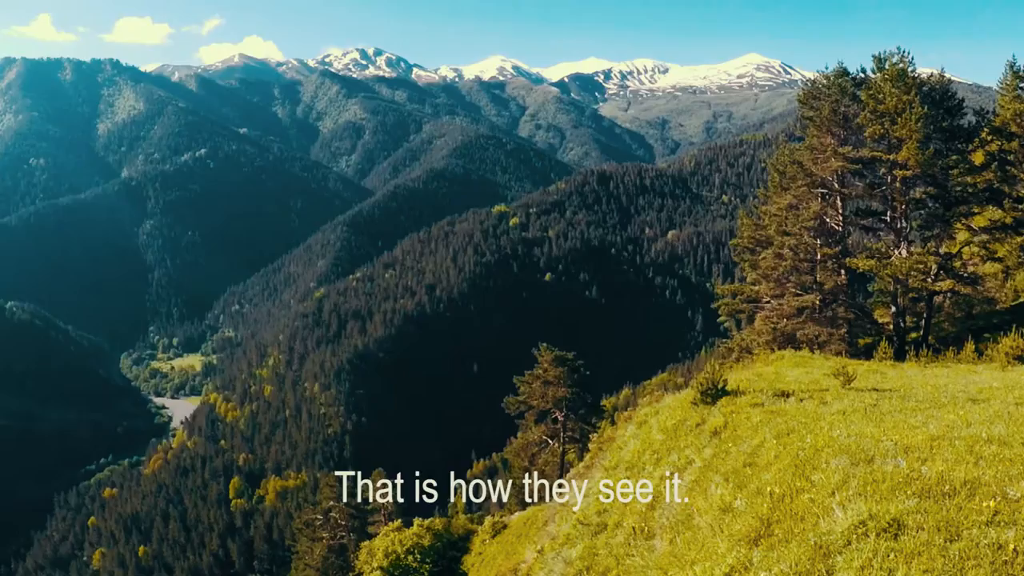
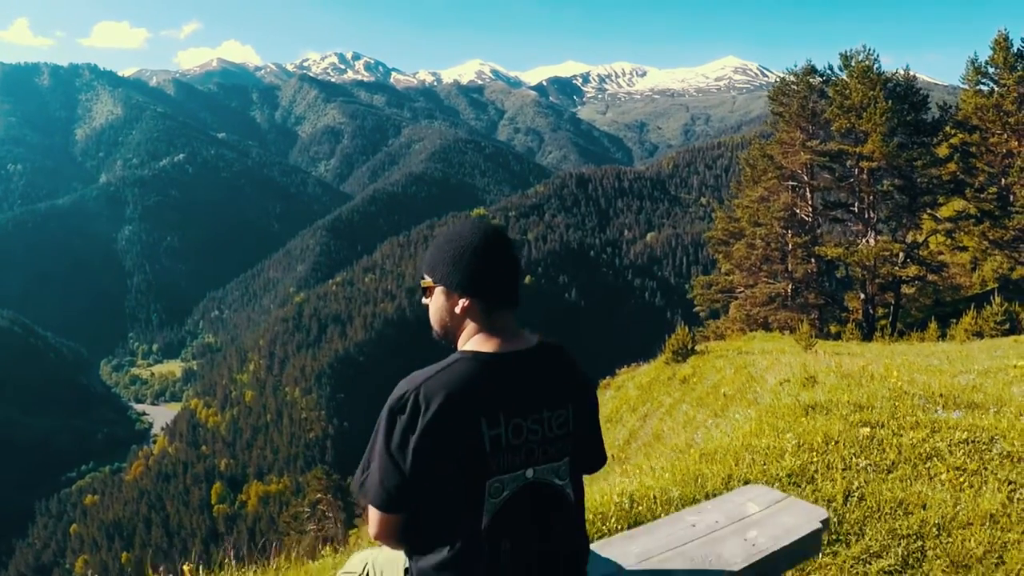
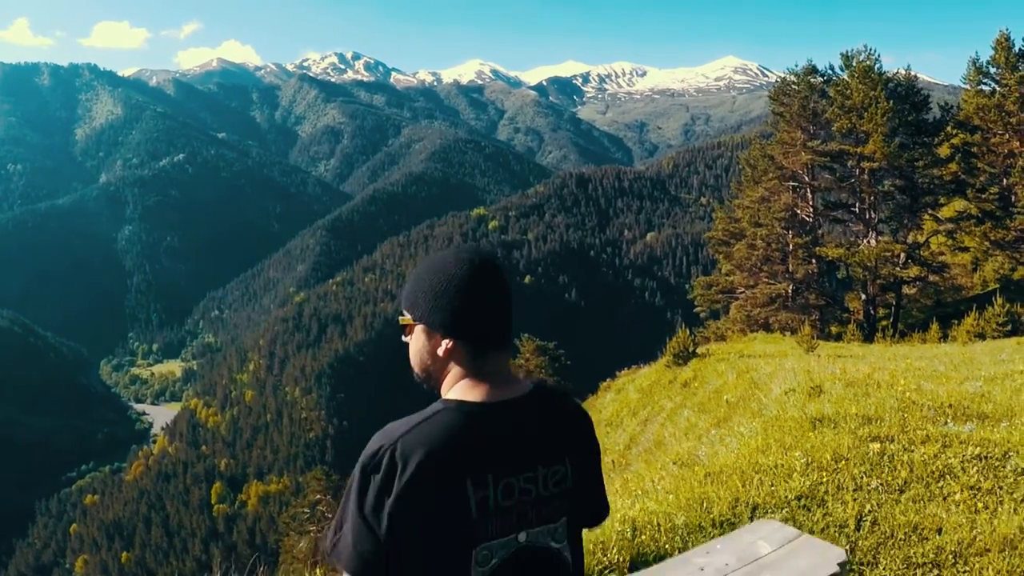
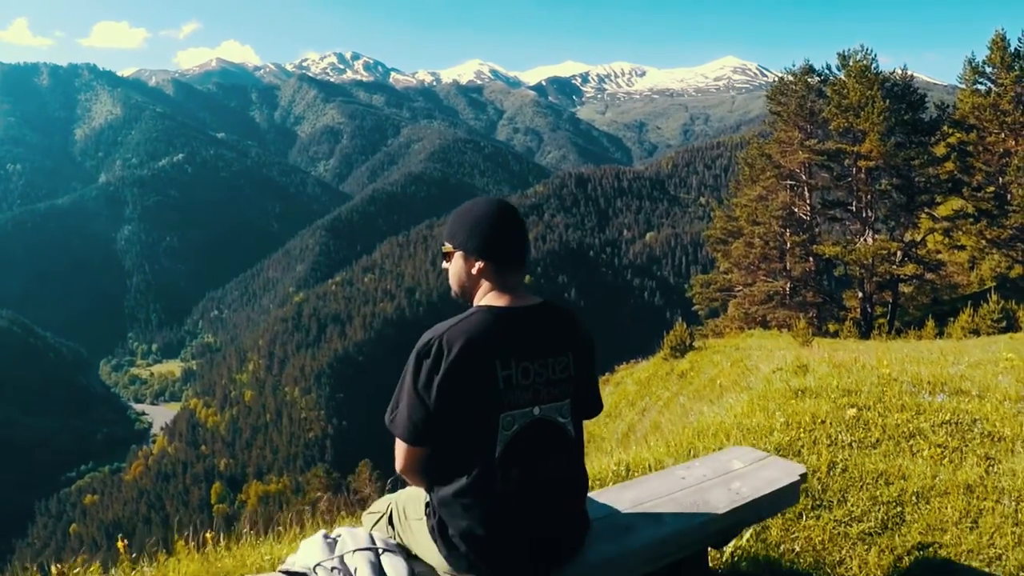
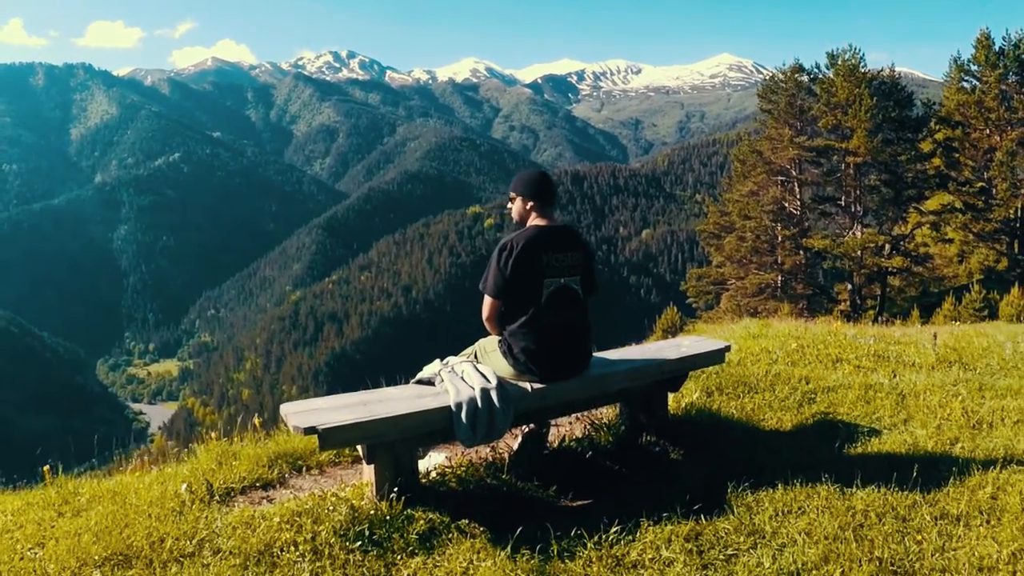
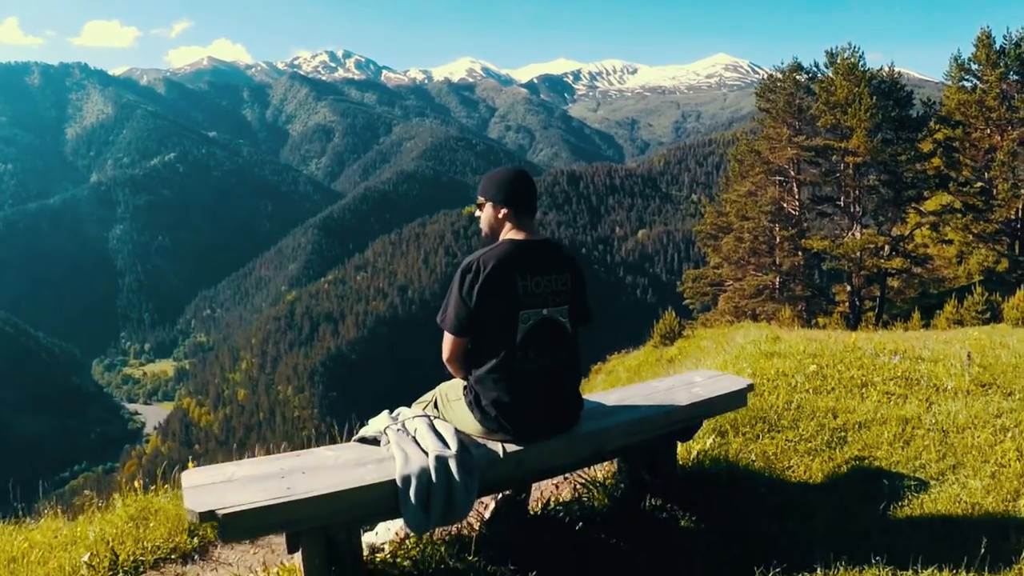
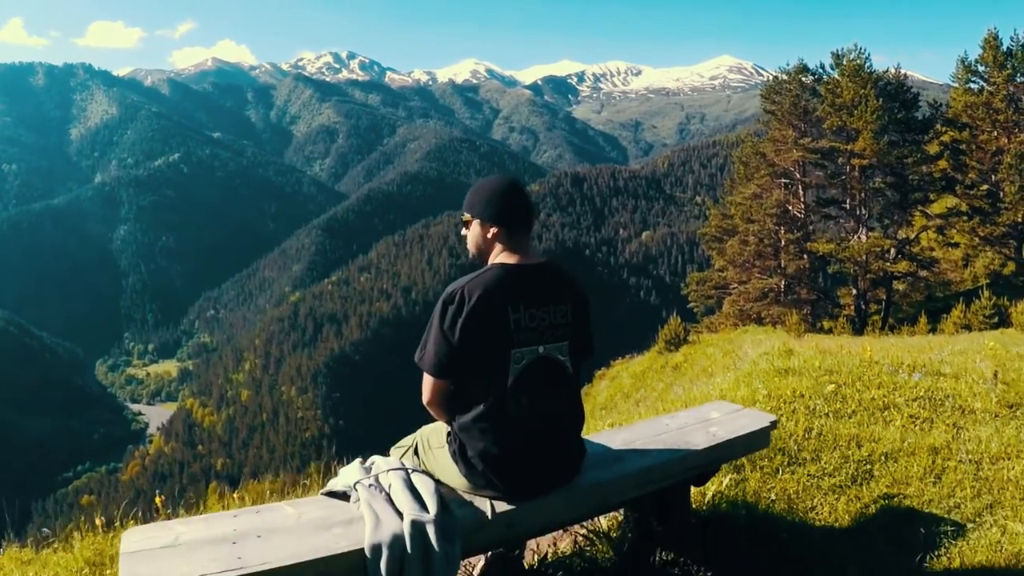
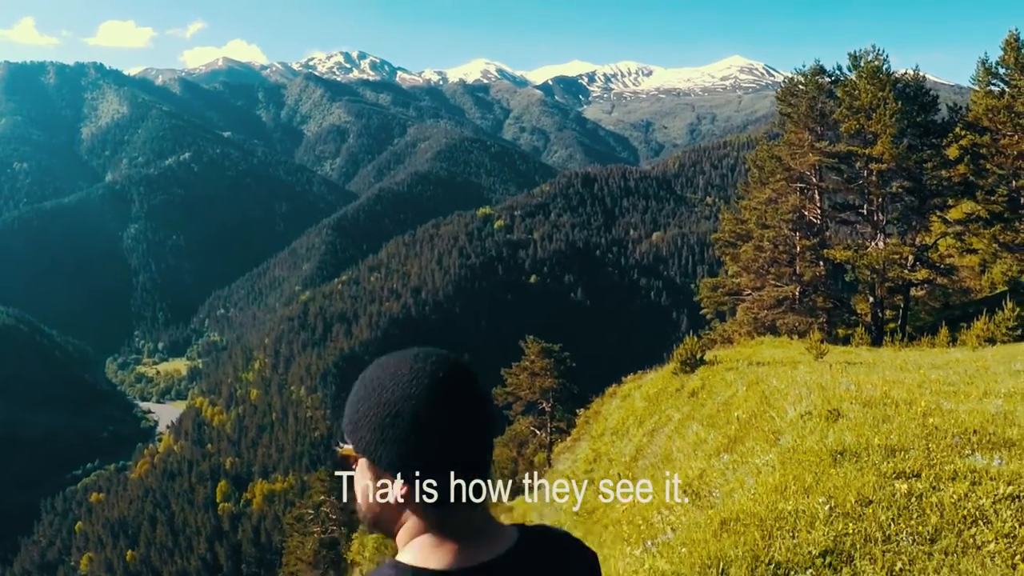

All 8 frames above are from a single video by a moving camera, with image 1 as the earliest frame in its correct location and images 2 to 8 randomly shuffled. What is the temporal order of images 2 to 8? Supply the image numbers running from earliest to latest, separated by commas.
8, 3, 2, 4, 7, 6, 5
